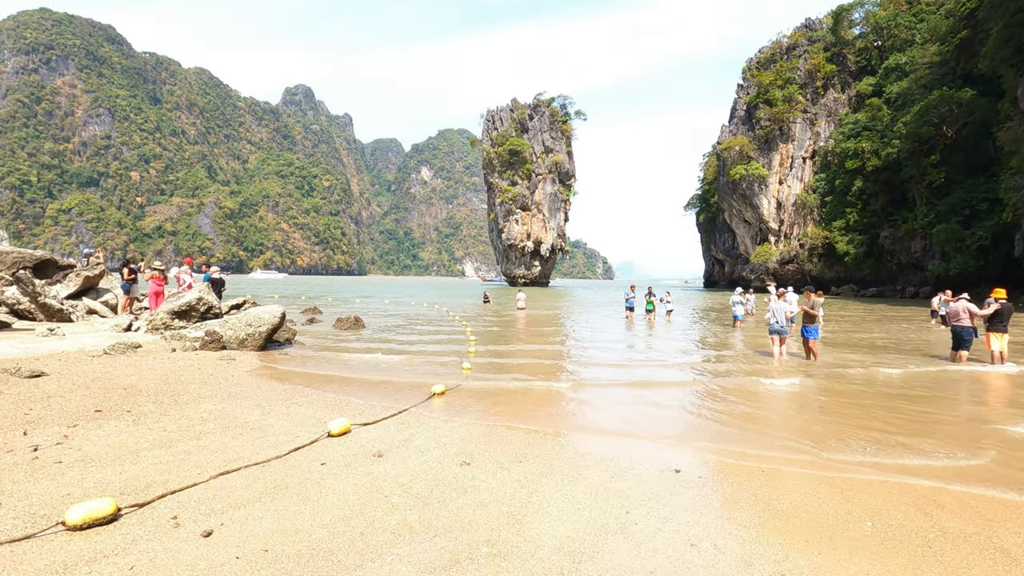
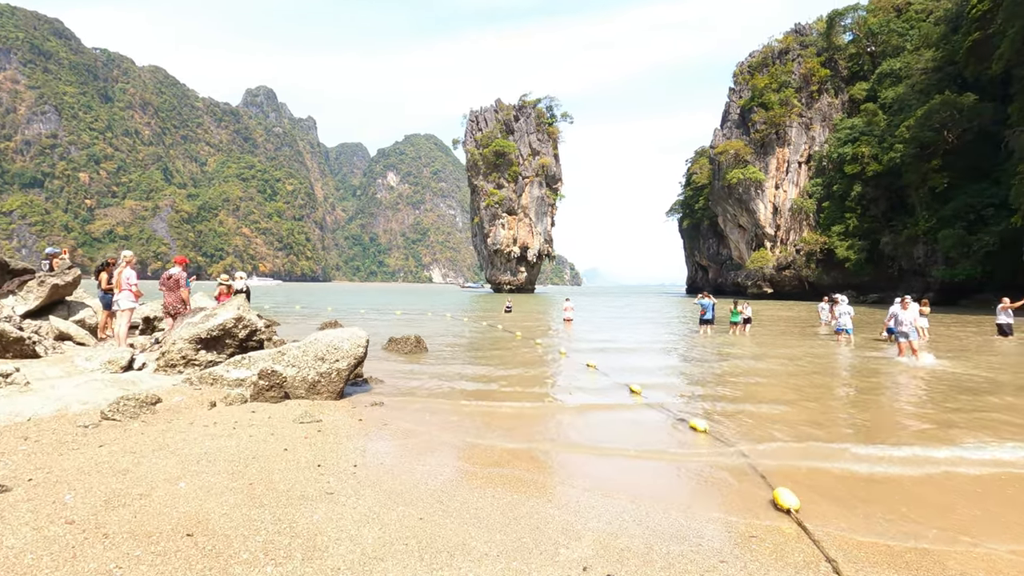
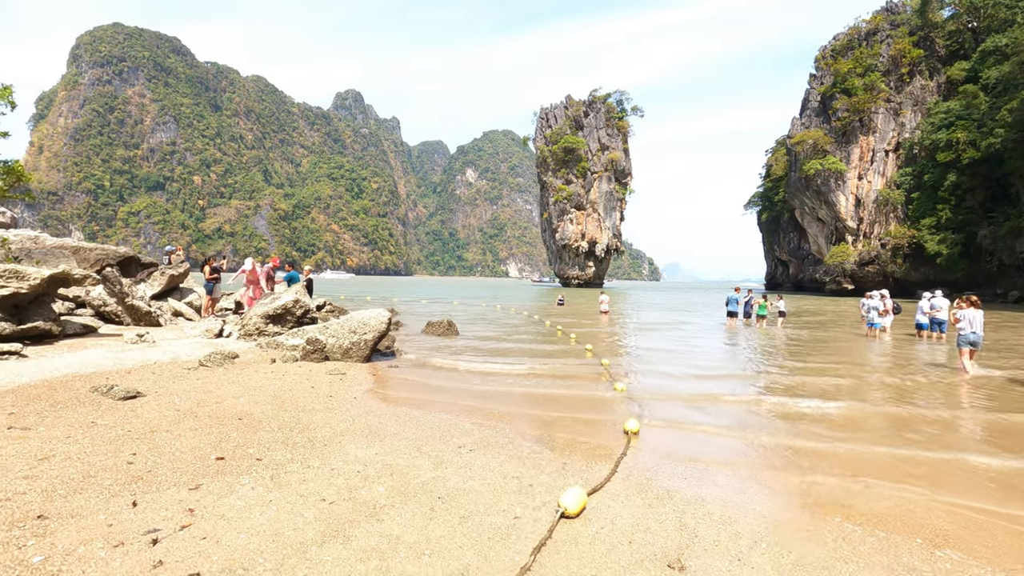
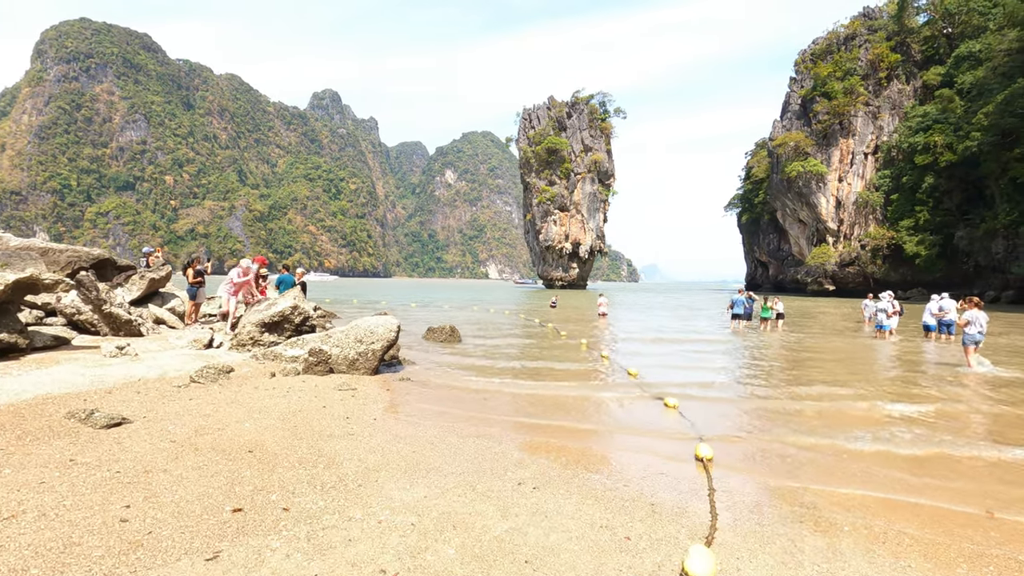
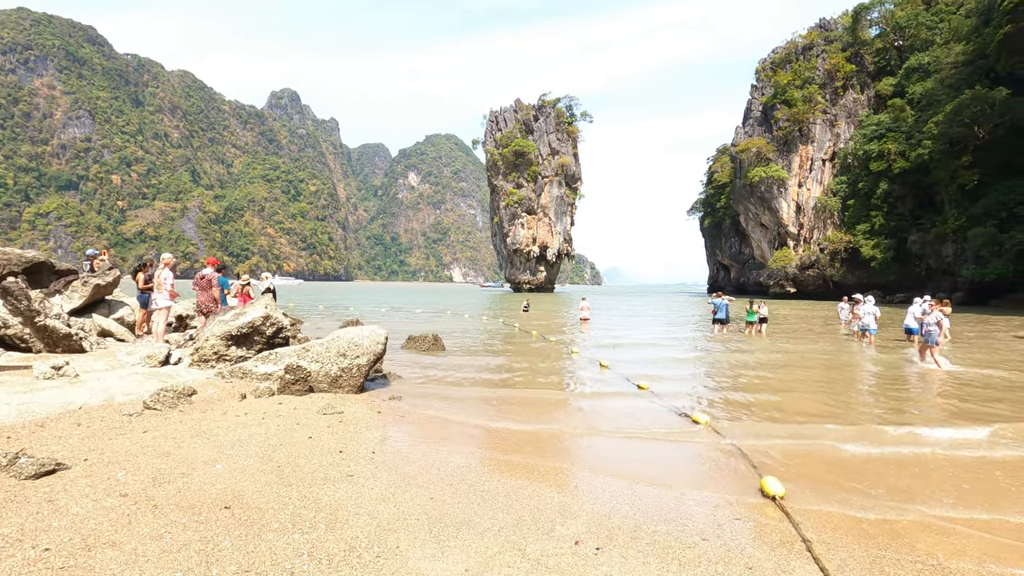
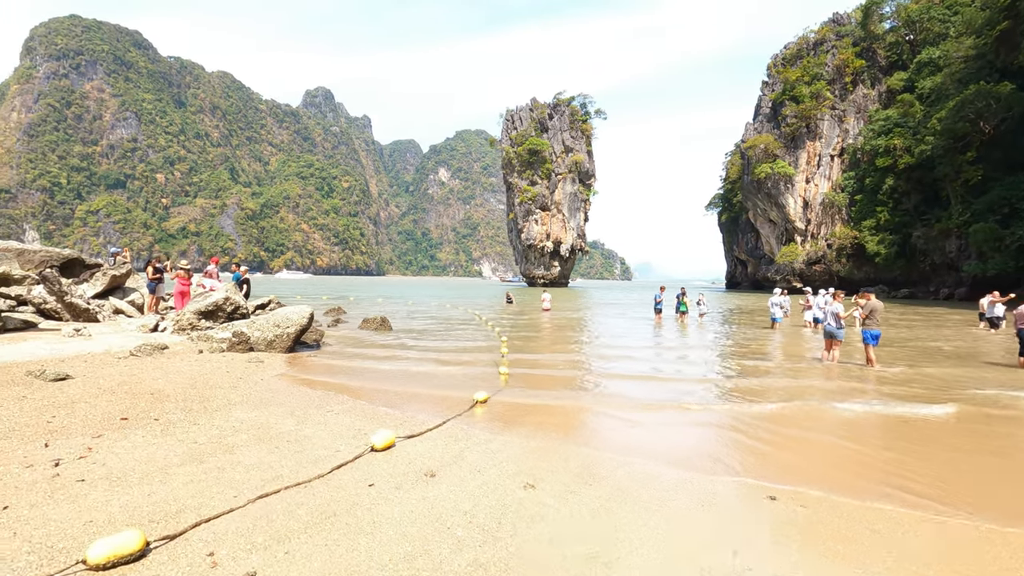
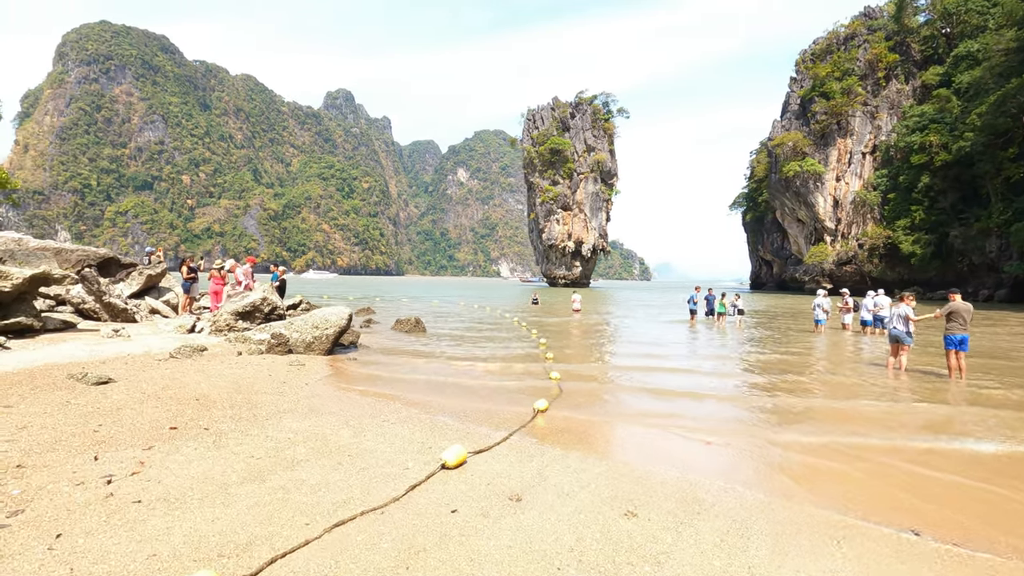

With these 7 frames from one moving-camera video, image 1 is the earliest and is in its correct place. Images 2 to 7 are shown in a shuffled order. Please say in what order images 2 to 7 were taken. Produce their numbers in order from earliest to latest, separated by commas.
6, 7, 3, 4, 5, 2
